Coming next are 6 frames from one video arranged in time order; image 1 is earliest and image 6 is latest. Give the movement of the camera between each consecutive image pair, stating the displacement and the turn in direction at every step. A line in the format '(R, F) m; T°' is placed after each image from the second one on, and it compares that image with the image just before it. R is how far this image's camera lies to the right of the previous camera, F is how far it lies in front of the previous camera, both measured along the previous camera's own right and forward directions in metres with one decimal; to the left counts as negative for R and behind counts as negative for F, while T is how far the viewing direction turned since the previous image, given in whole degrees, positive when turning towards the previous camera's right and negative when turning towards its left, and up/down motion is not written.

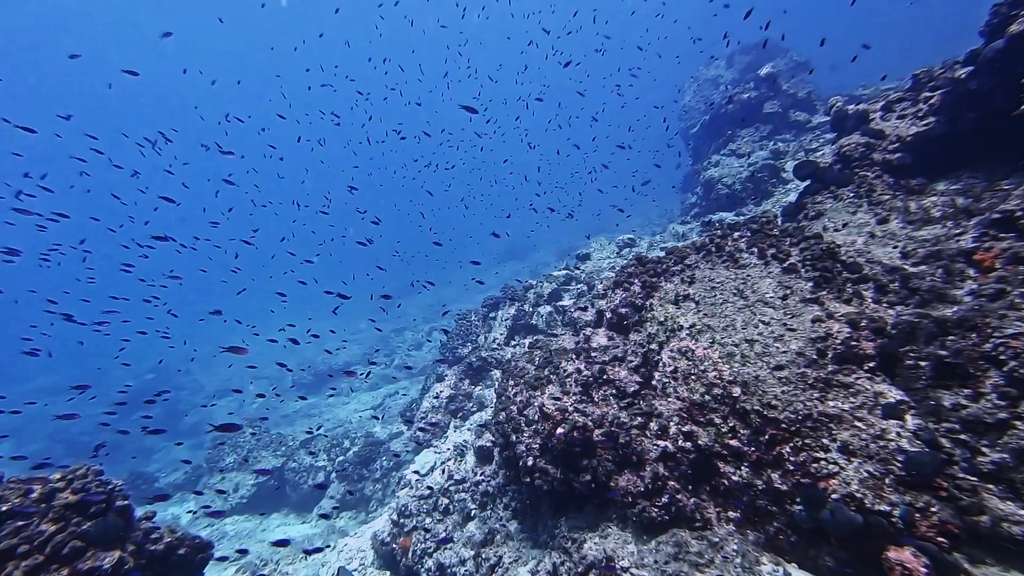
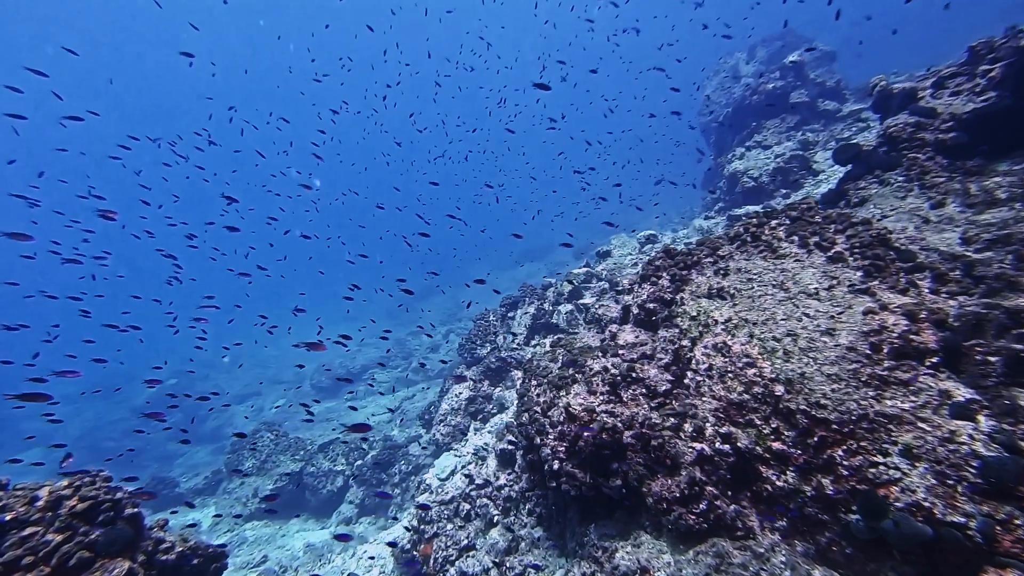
(-0.1, +0.2) m; -2°
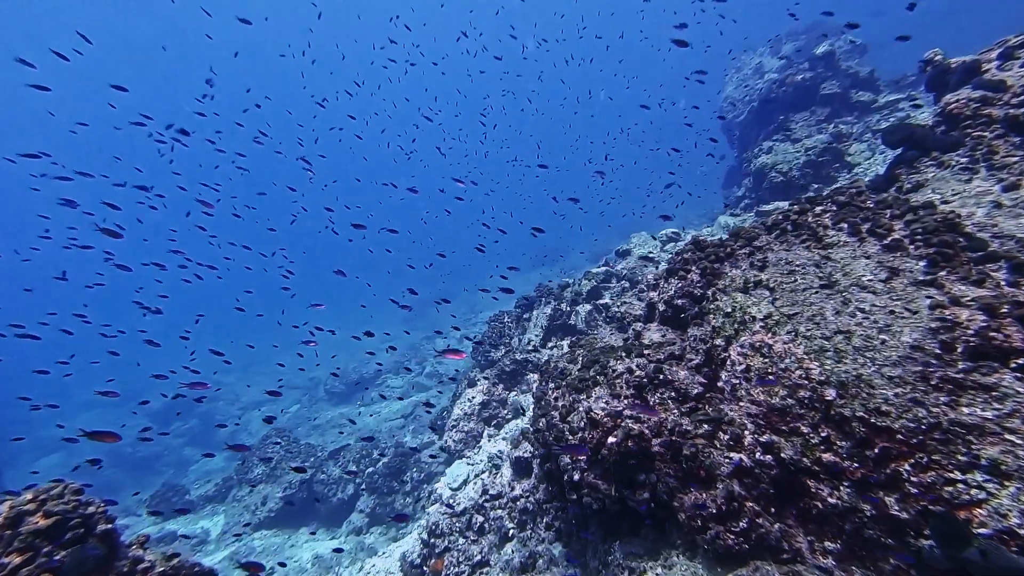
(0.0, +0.4) m; -2°
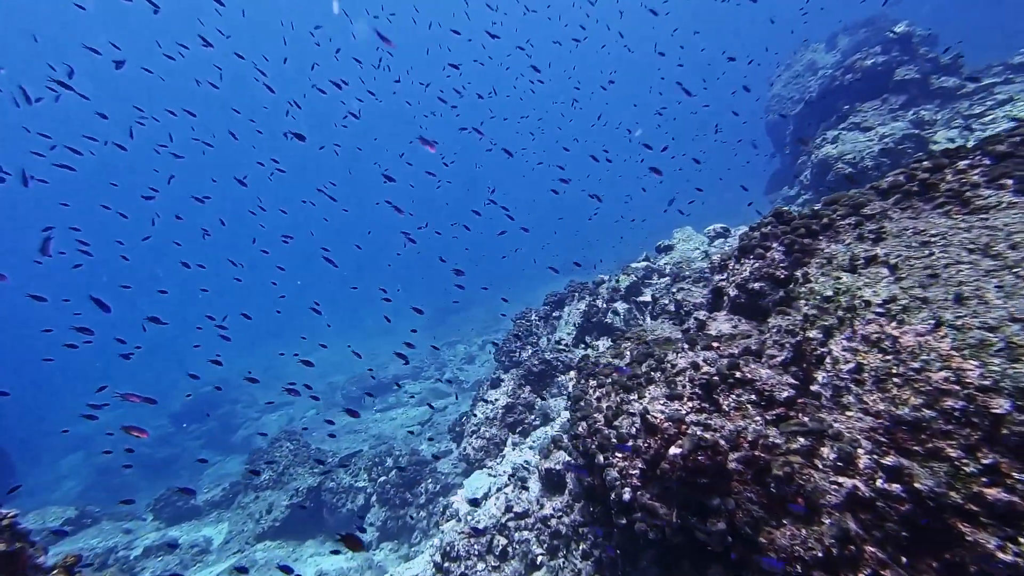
(-0.1, +0.9) m; -3°
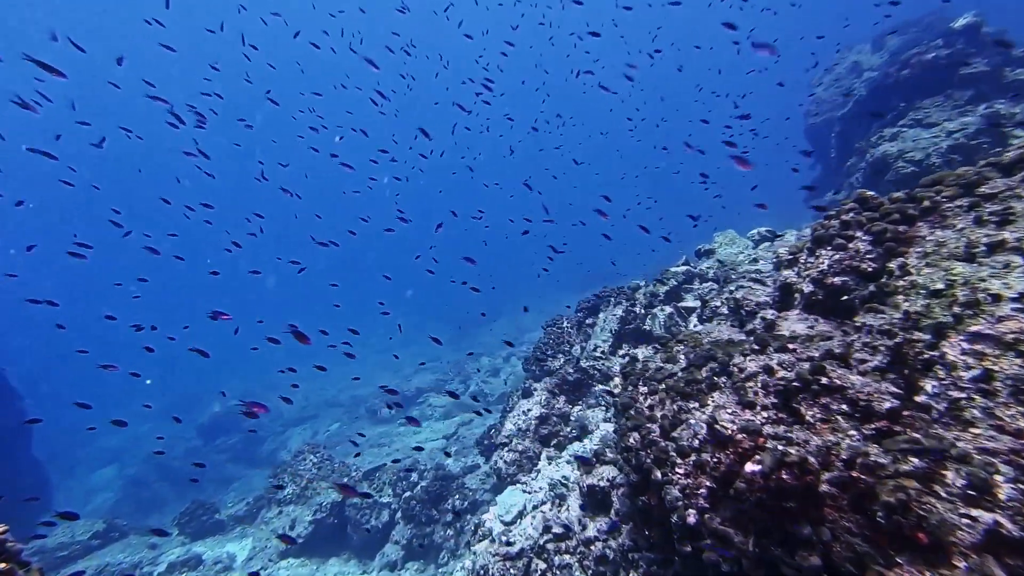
(-0.2, +0.5) m; -3°
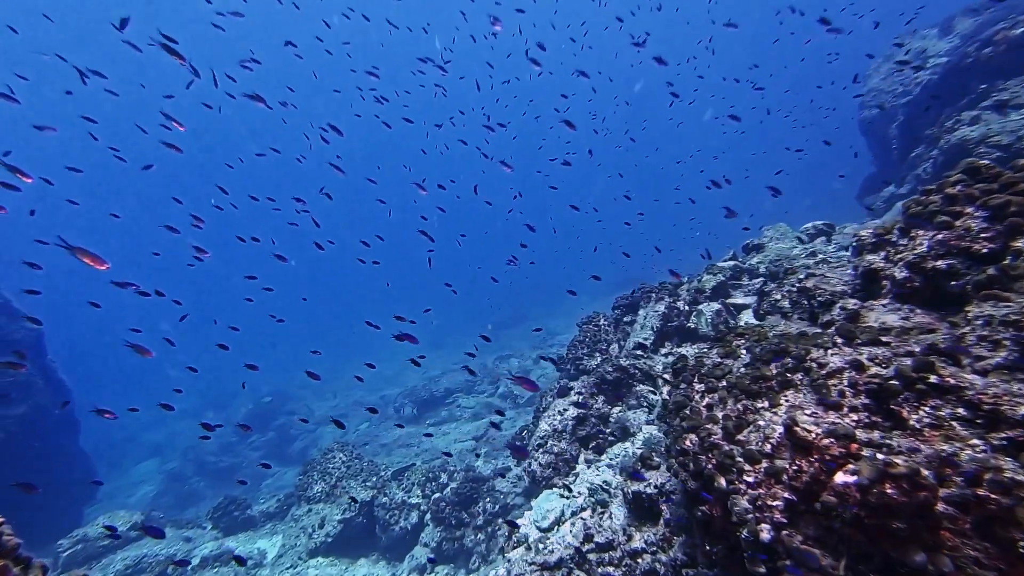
(-0.1, +0.4) m; -4°
